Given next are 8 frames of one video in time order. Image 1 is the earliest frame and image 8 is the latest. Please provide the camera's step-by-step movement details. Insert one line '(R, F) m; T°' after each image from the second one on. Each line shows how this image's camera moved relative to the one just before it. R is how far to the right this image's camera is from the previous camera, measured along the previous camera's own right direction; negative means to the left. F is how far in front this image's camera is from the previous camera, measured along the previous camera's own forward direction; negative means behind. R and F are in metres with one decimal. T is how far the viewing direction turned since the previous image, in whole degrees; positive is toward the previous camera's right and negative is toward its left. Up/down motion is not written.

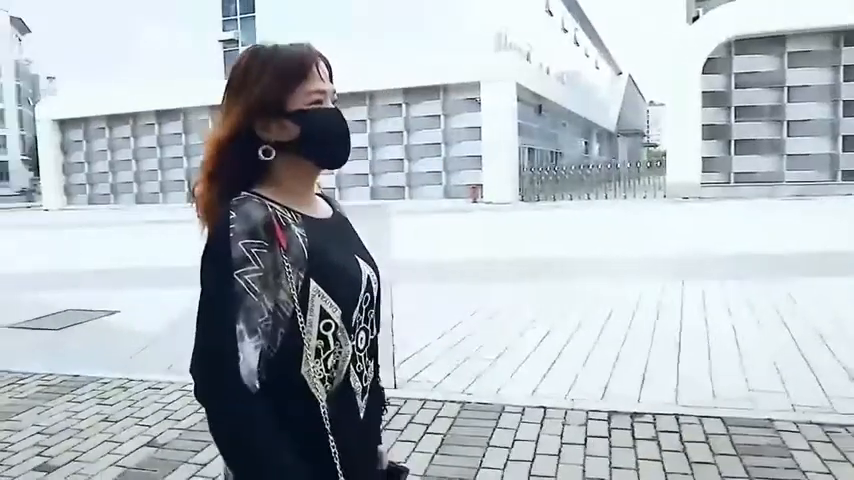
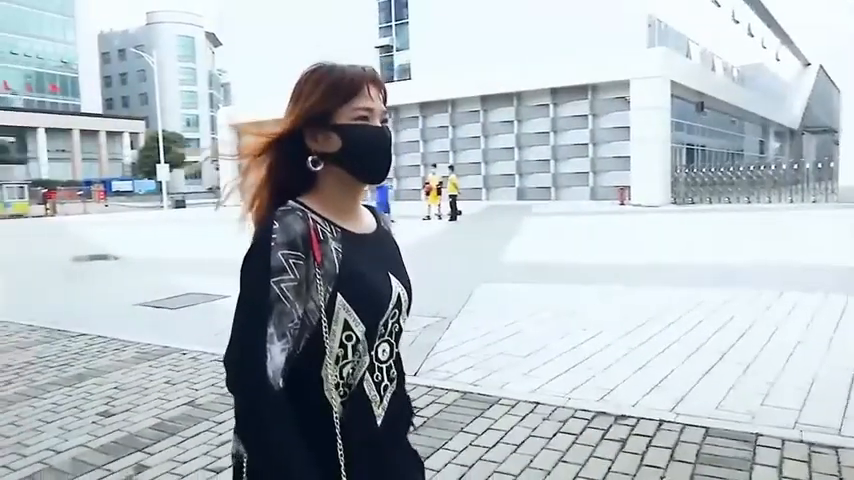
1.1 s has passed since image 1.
(+0.9, -0.2) m; -13°
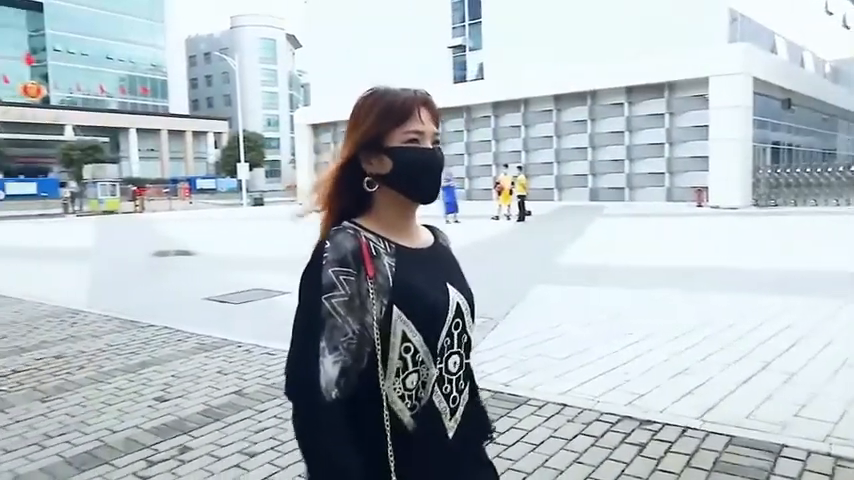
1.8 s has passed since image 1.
(+0.2, -0.1) m; -6°
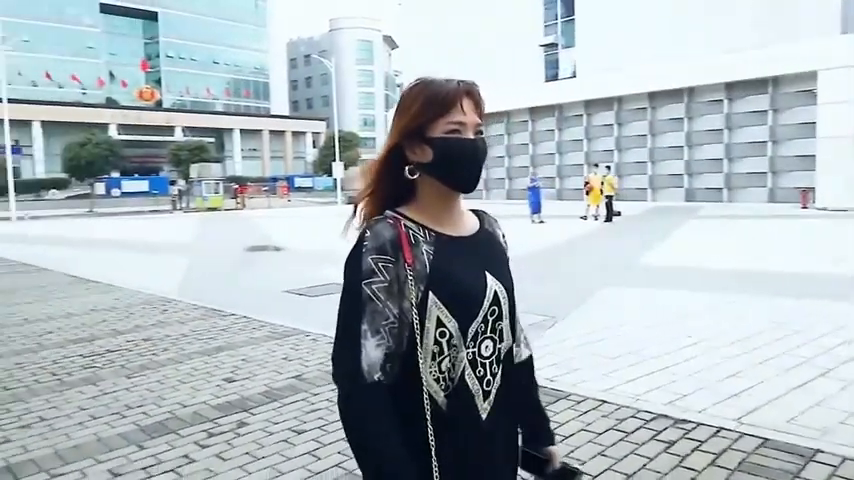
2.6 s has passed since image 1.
(+0.3, -0.2) m; -8°
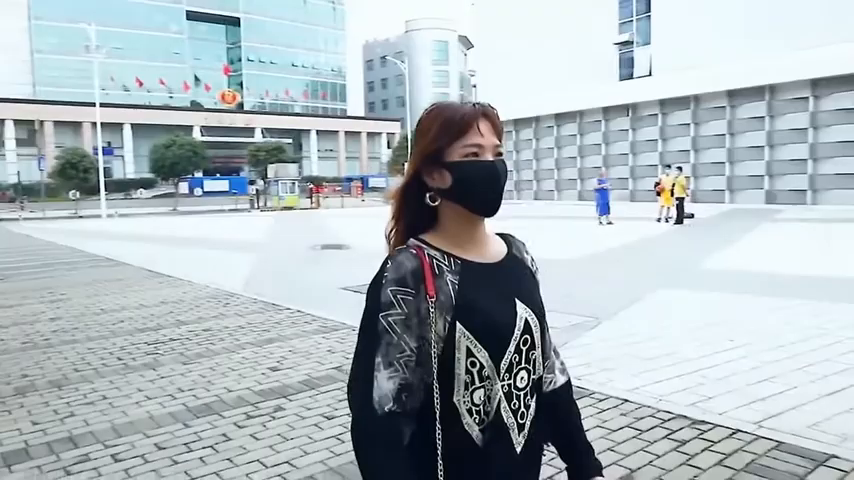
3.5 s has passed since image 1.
(+0.3, -0.2) m; -6°
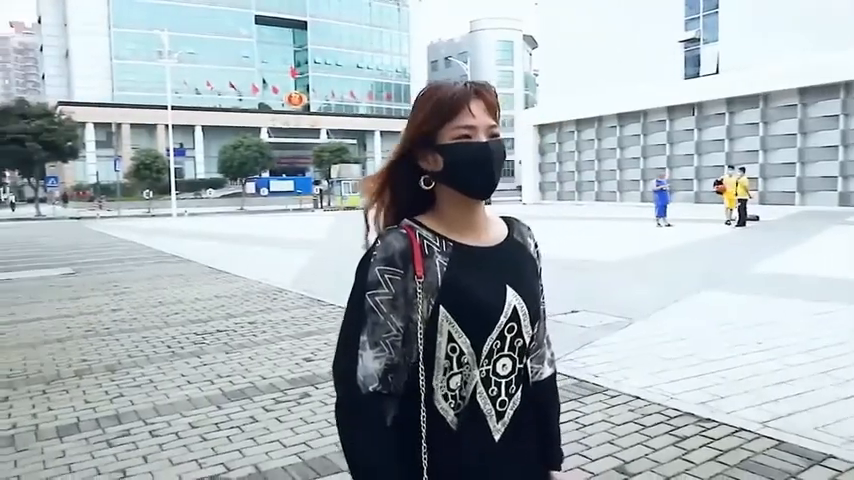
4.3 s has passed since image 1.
(+0.3, -0.2) m; -5°
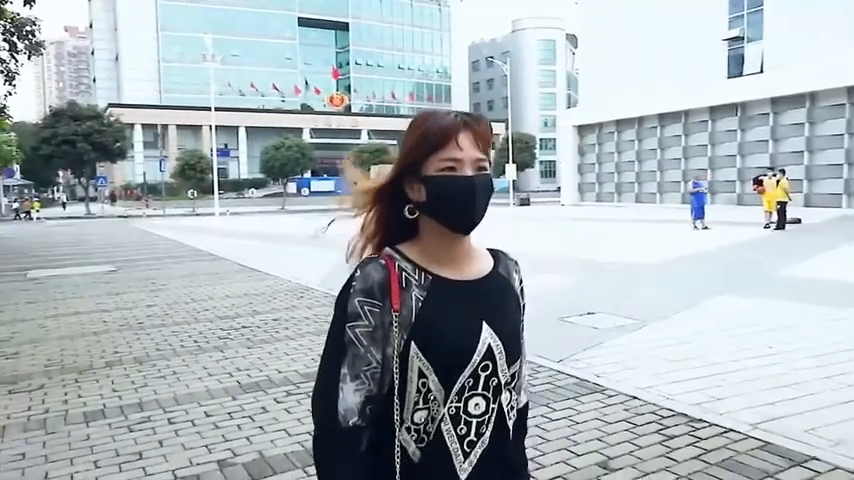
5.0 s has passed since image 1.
(+0.2, -0.2) m; -3°
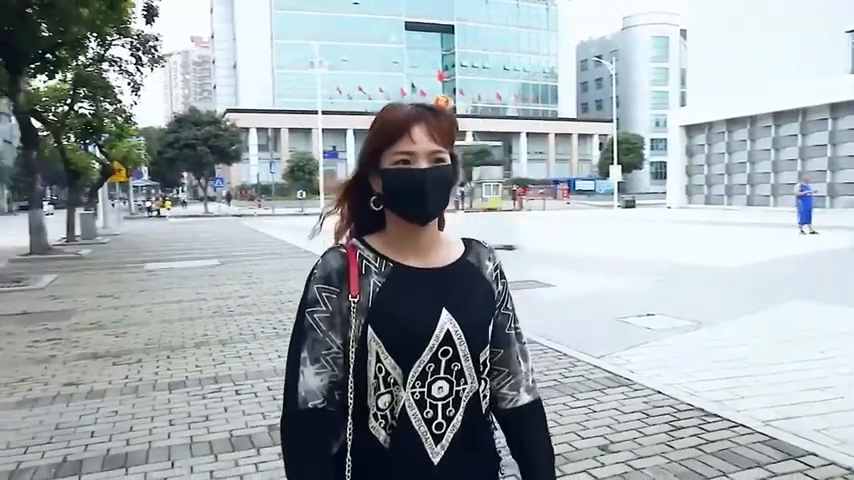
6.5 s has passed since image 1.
(+0.5, -0.4) m; -9°
